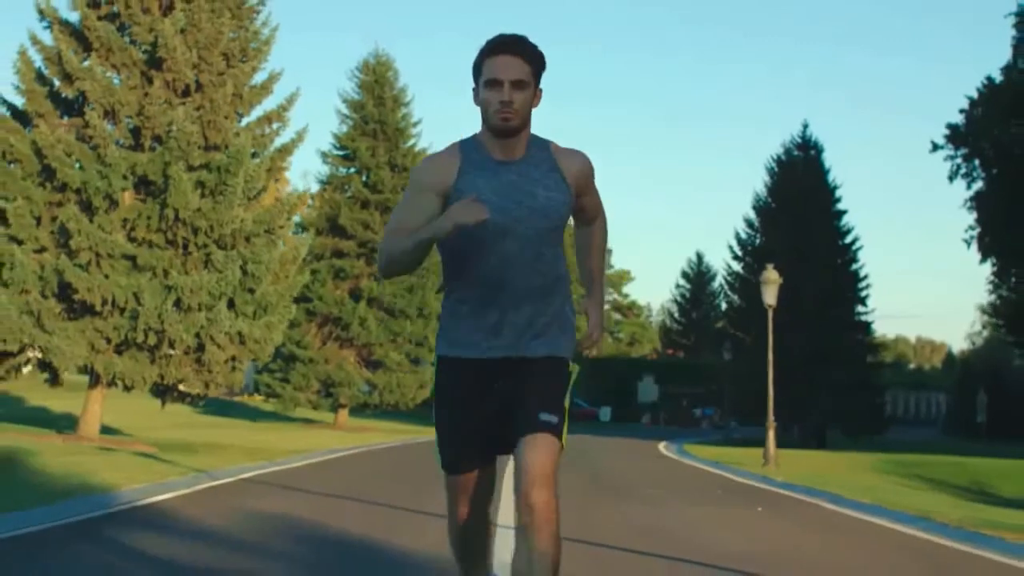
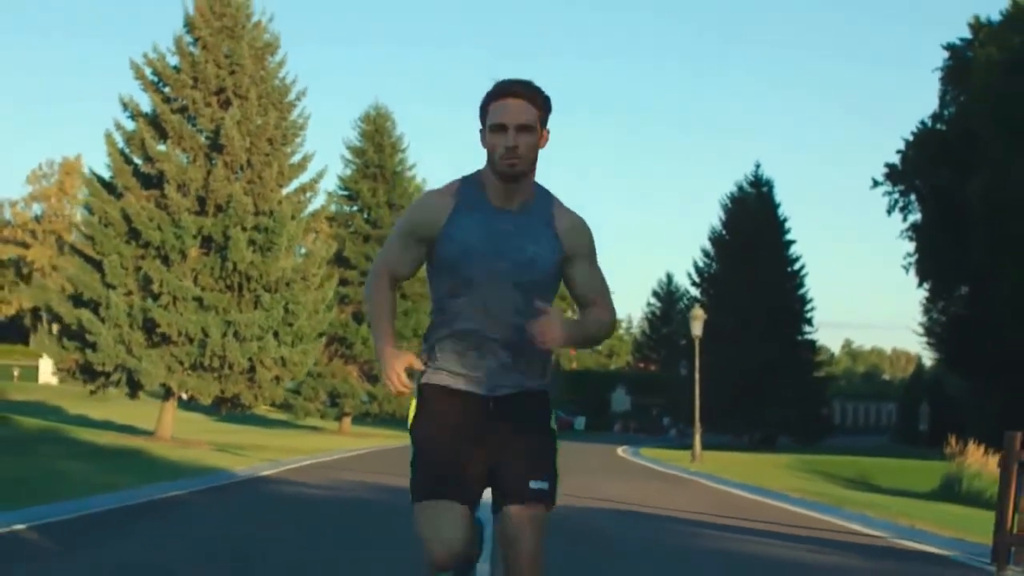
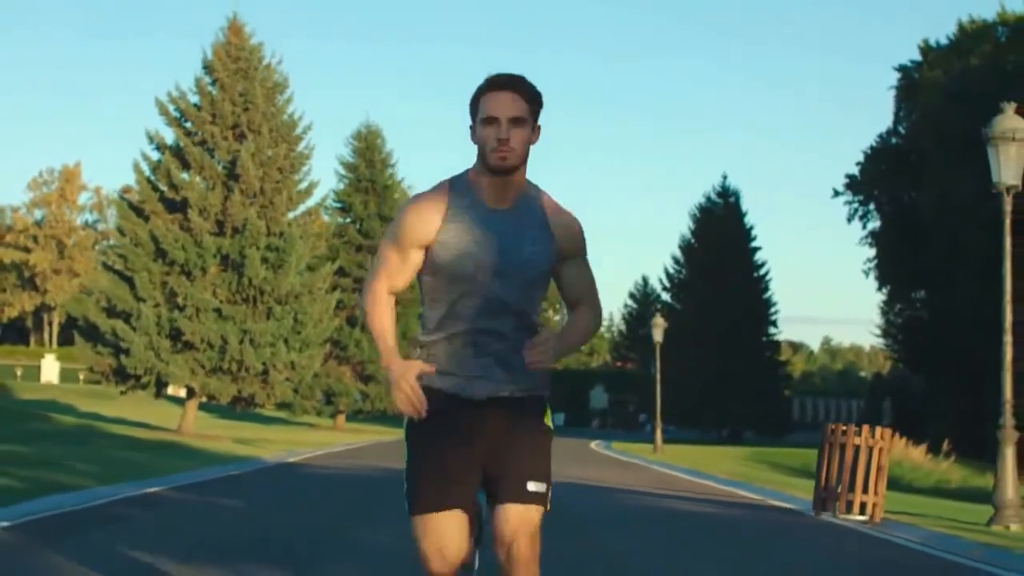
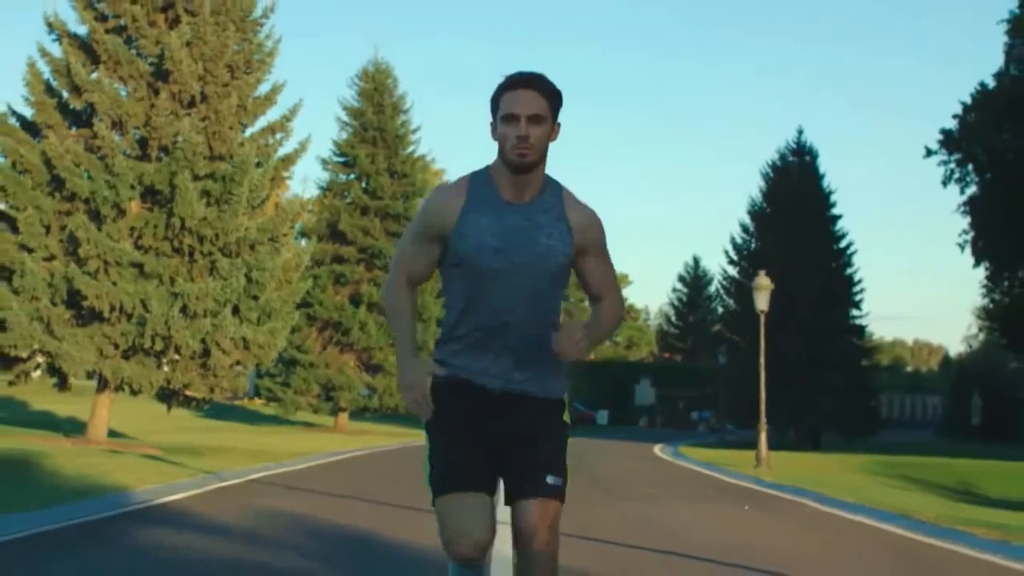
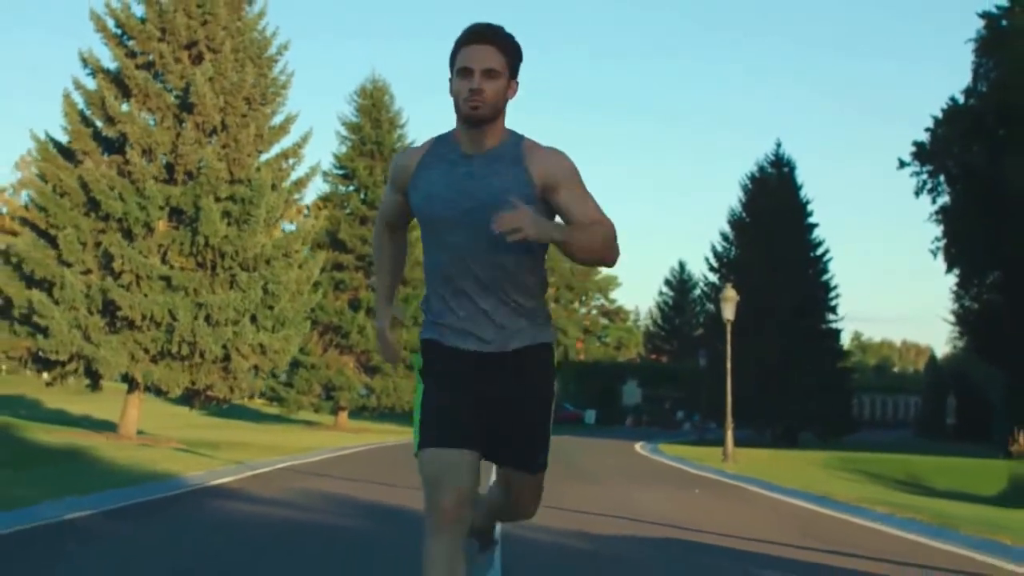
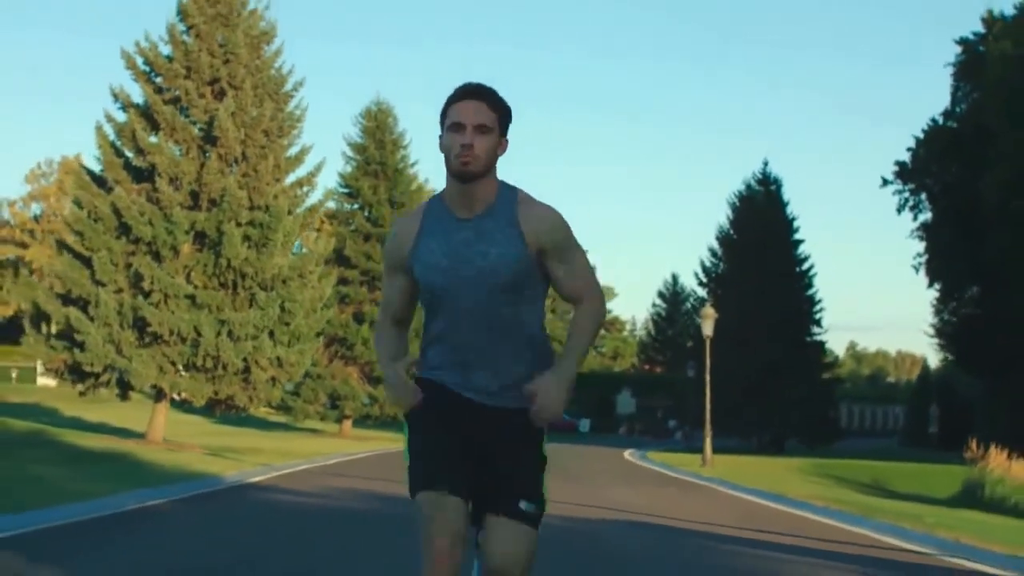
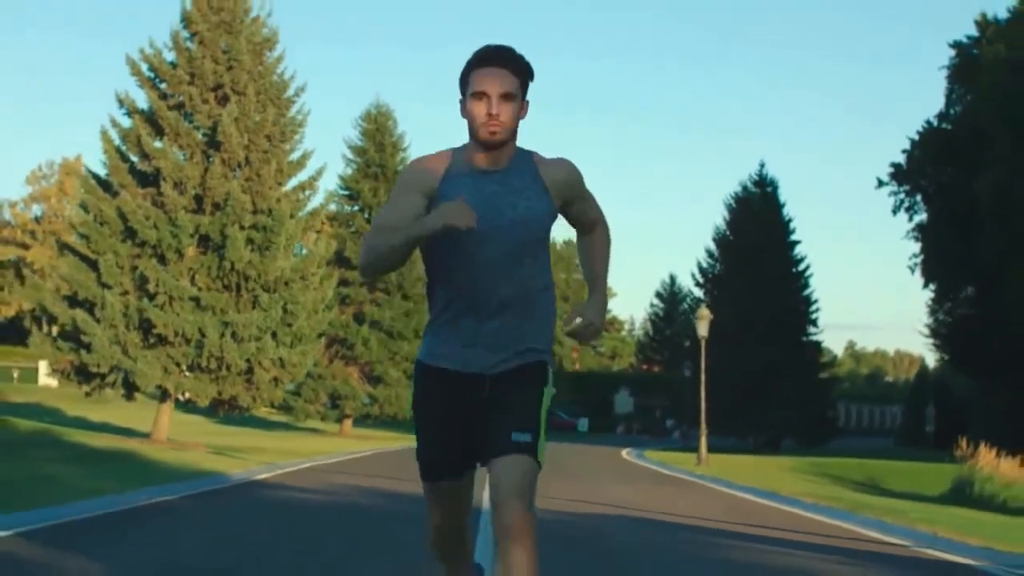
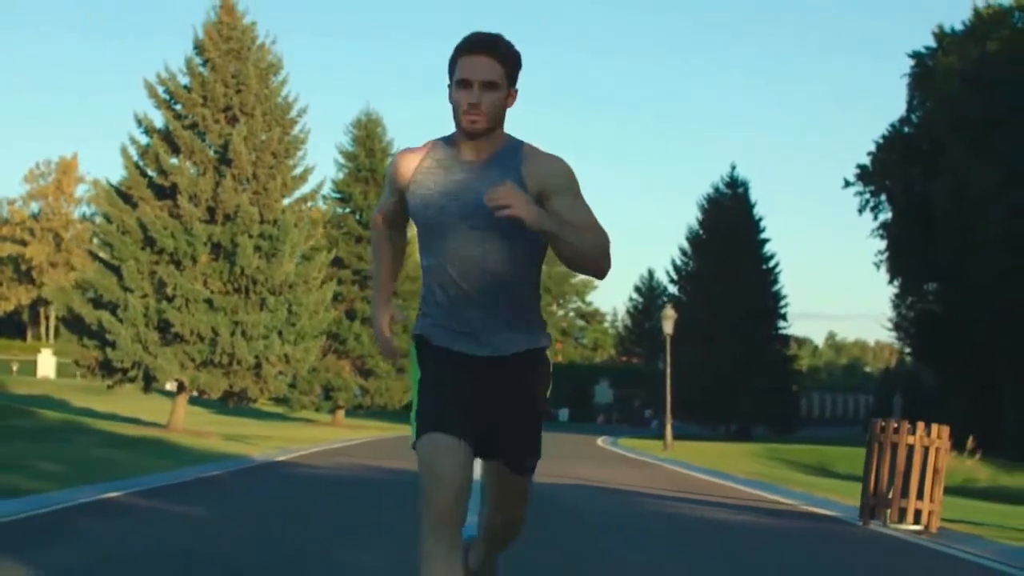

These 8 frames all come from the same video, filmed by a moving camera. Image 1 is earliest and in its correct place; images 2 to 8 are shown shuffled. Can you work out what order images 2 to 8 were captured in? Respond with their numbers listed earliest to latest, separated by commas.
4, 5, 6, 7, 2, 8, 3
